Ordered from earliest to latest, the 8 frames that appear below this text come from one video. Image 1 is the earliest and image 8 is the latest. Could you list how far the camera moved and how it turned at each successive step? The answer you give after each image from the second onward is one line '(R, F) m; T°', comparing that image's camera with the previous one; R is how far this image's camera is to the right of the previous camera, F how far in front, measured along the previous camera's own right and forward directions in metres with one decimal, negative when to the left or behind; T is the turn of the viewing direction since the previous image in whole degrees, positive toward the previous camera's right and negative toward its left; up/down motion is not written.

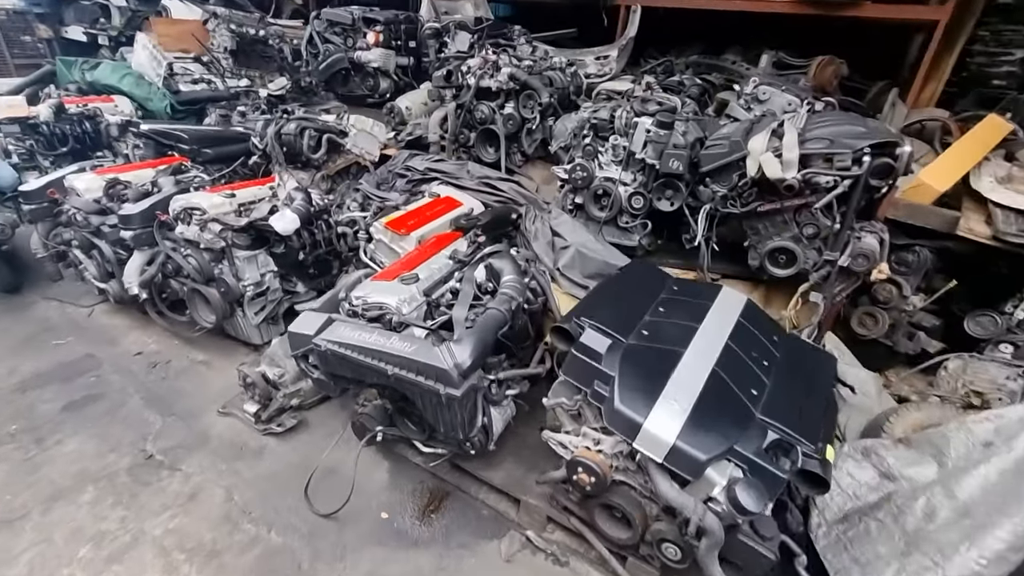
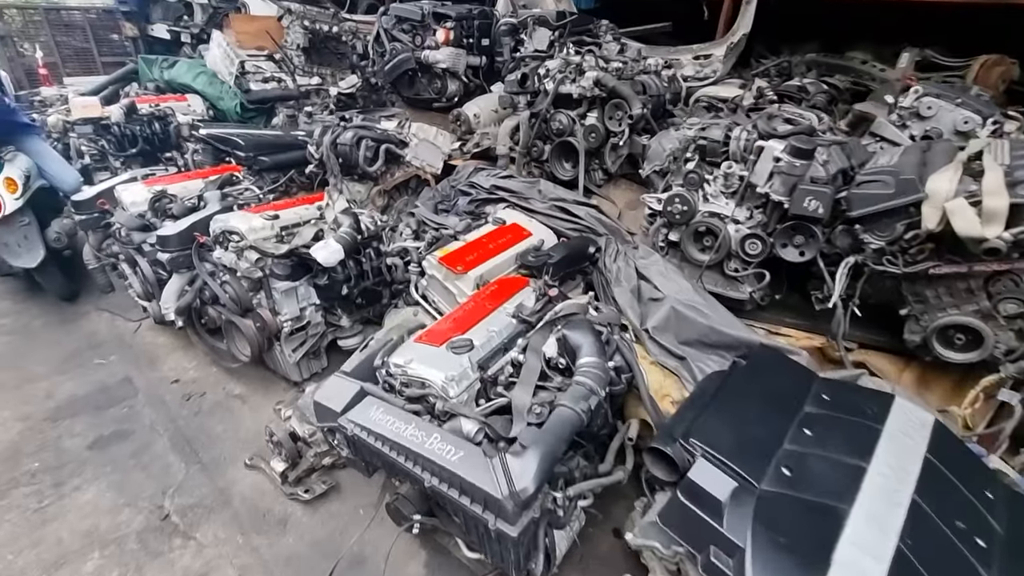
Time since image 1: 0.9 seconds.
(-0.1, +0.5) m; -7°
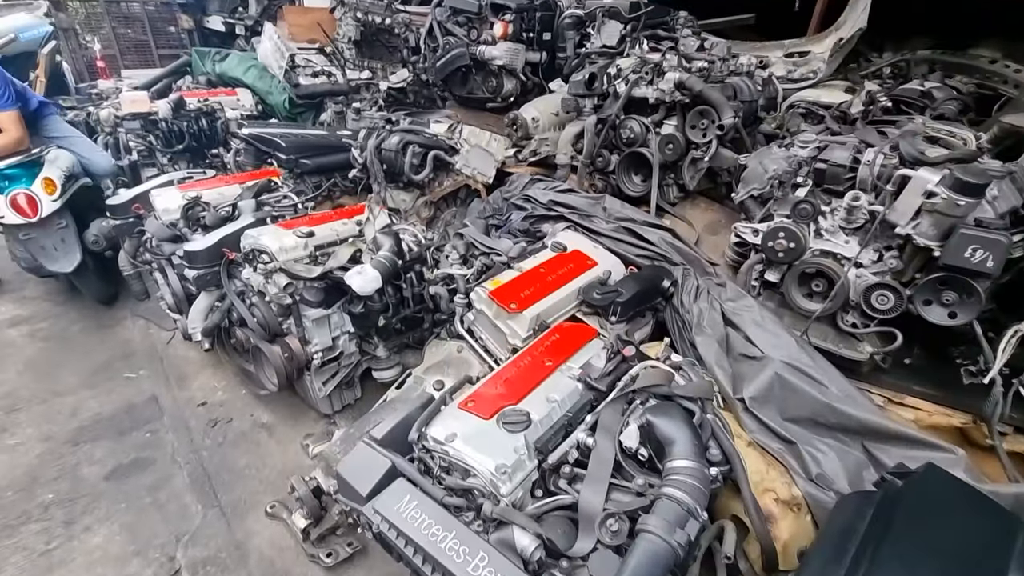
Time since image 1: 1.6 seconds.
(-0.1, +0.3) m; -5°
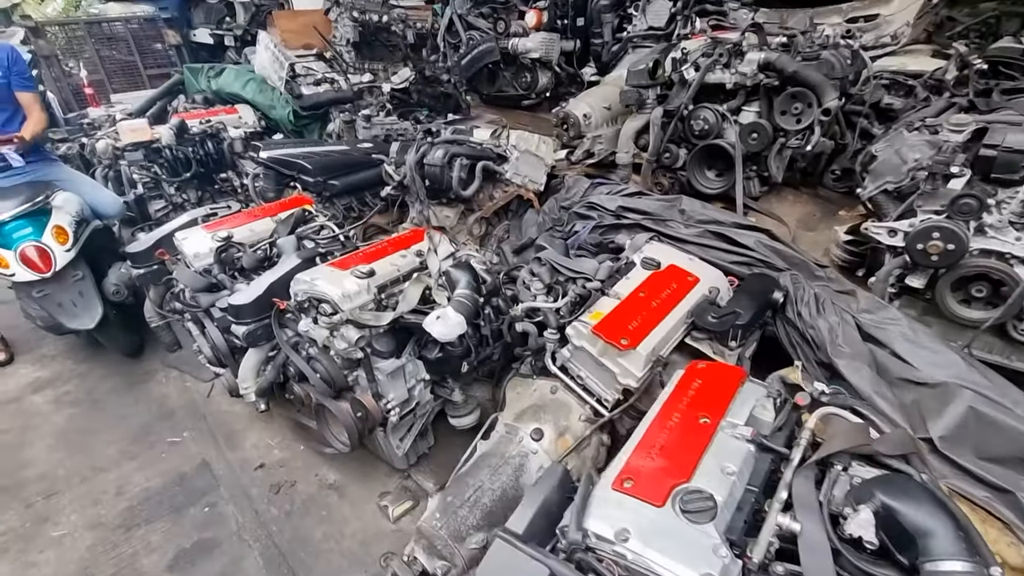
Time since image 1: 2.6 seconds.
(-0.4, +0.3) m; 0°
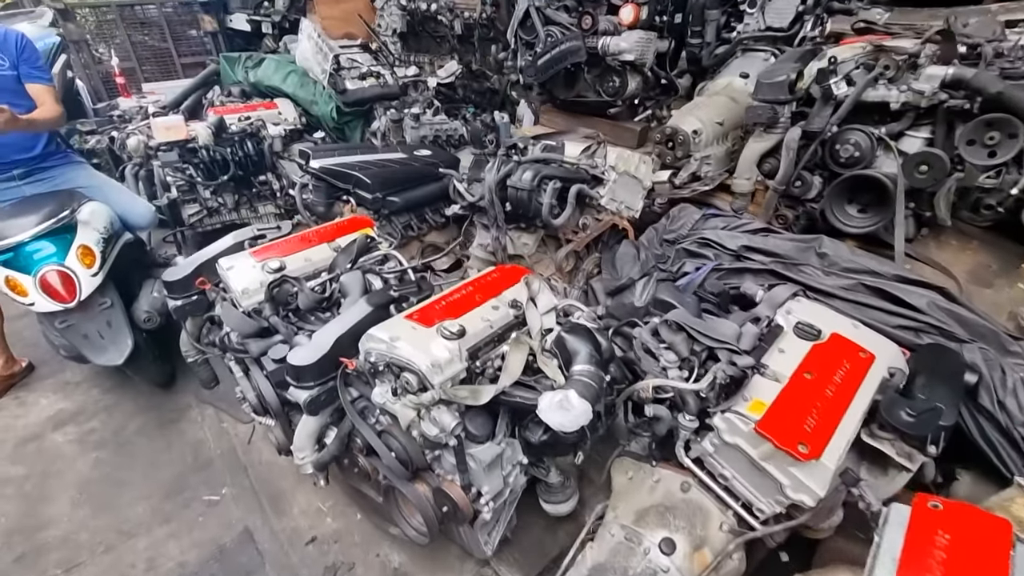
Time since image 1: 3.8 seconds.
(-0.4, +0.4) m; -2°
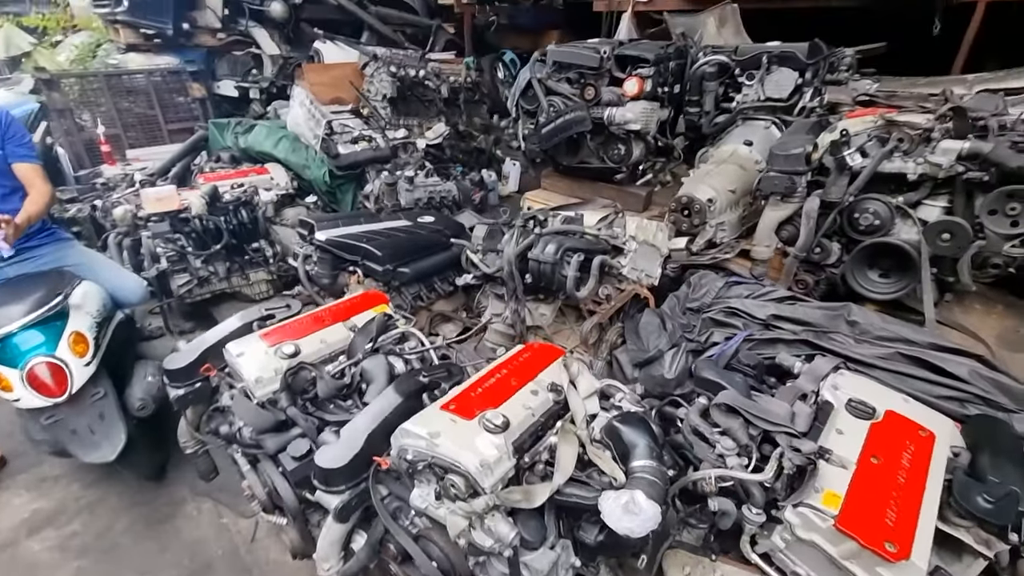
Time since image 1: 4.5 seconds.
(-0.2, +0.1) m; +3°
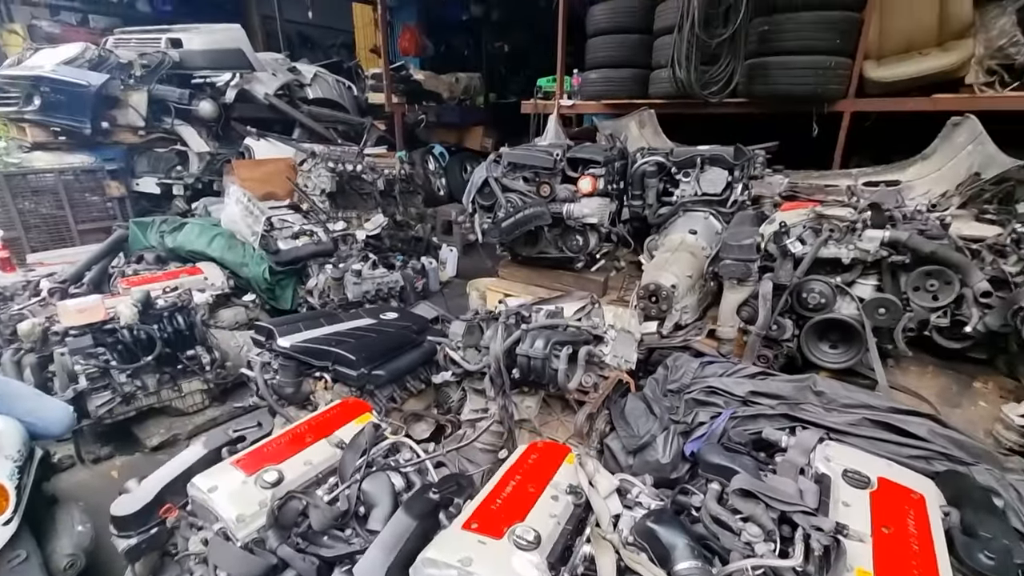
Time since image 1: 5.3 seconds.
(-0.3, 0.0) m; +9°
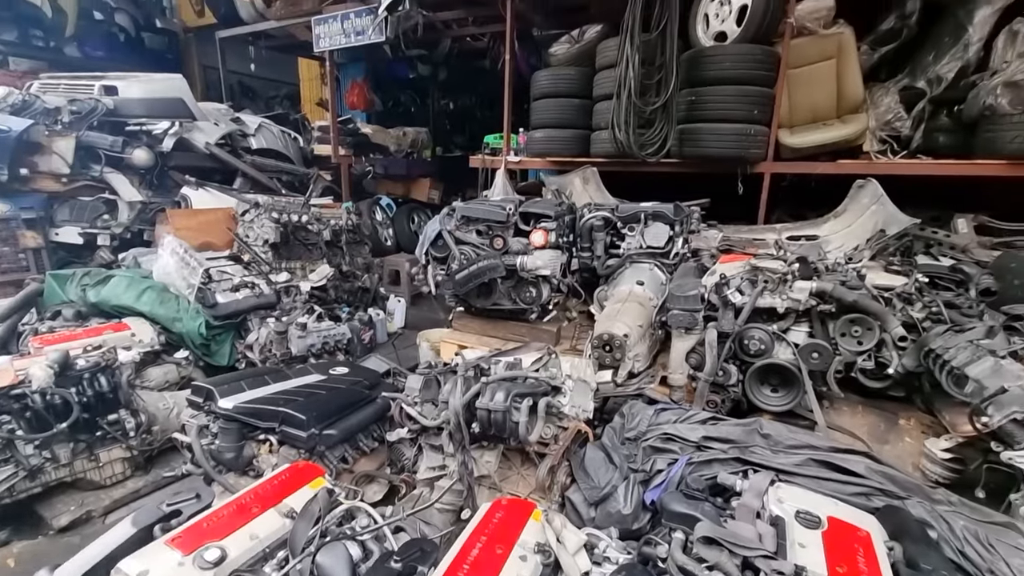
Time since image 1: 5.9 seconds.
(-0.1, 0.0) m; +6°
